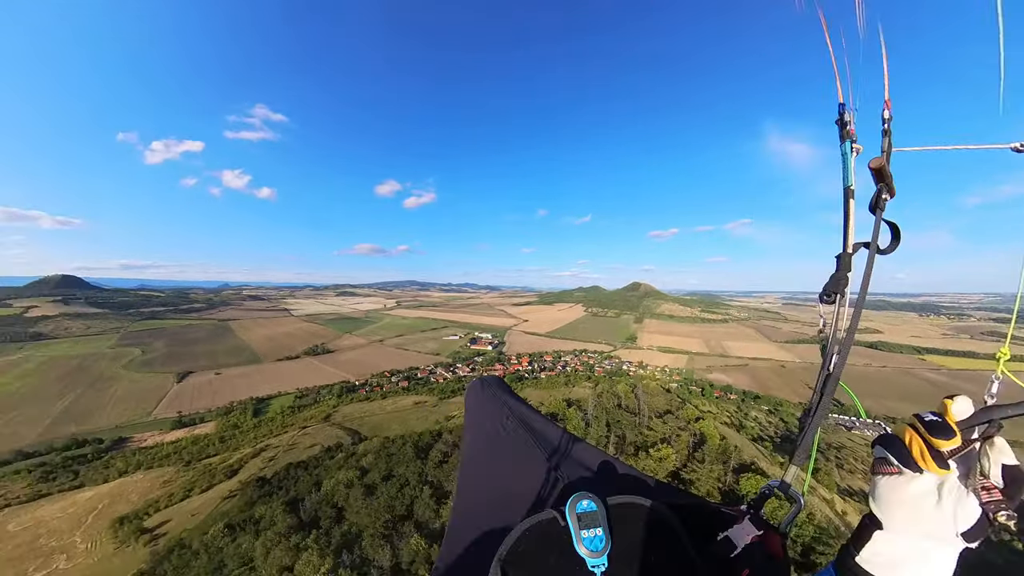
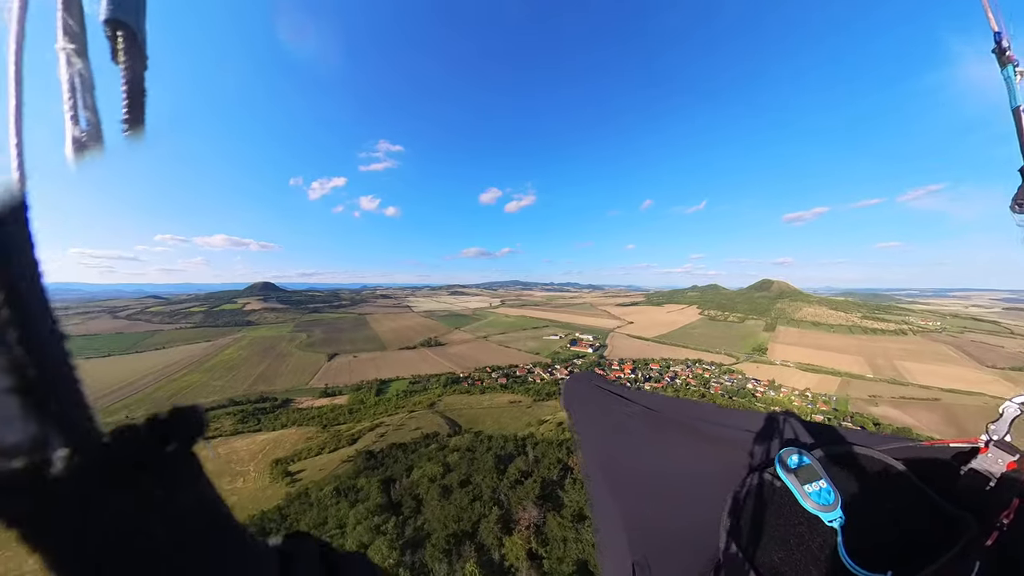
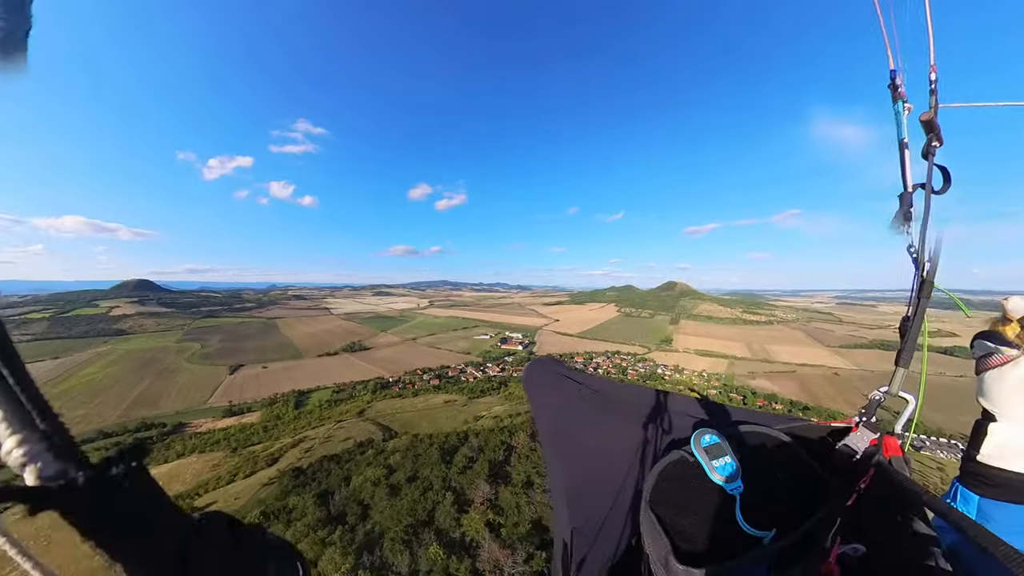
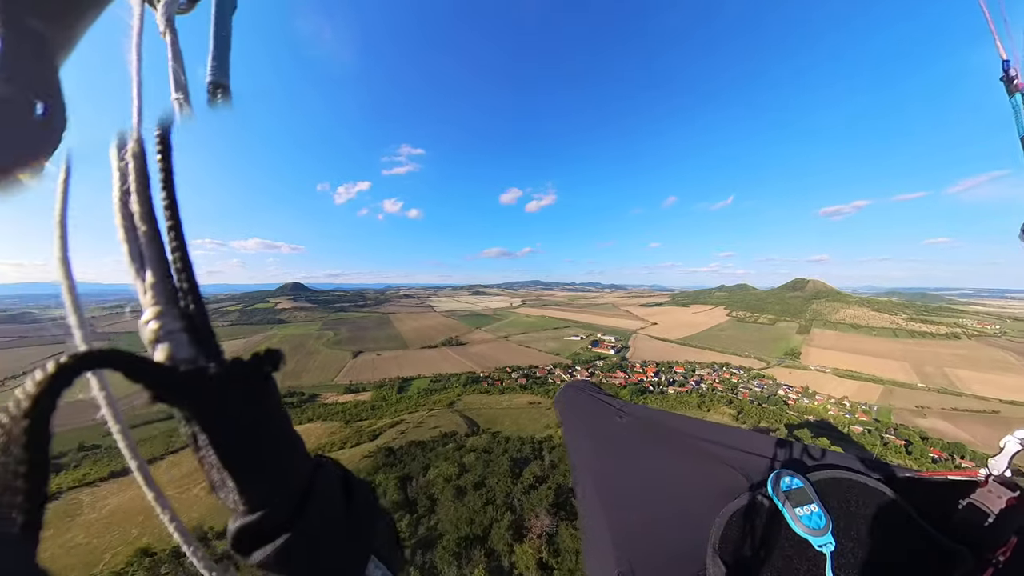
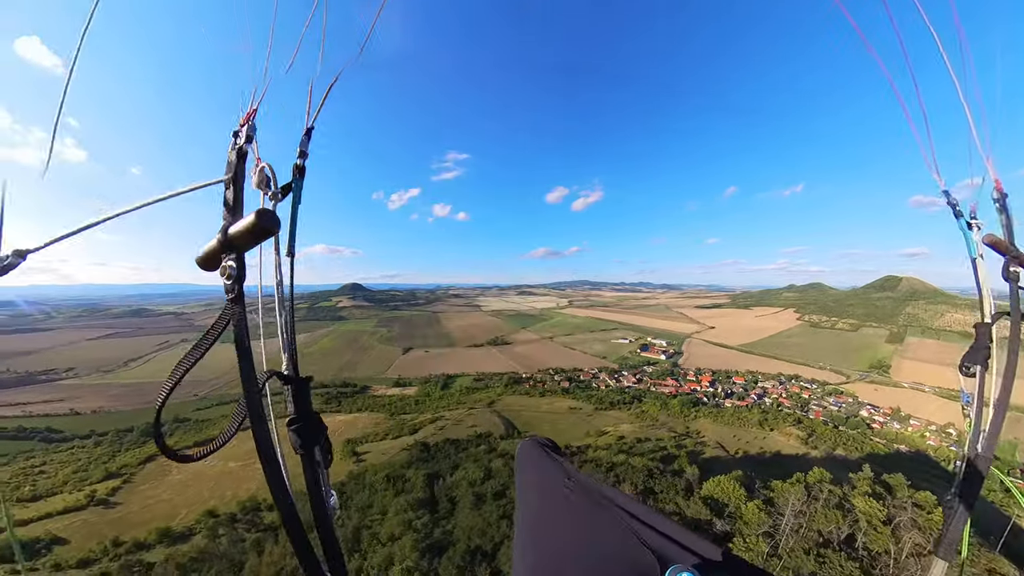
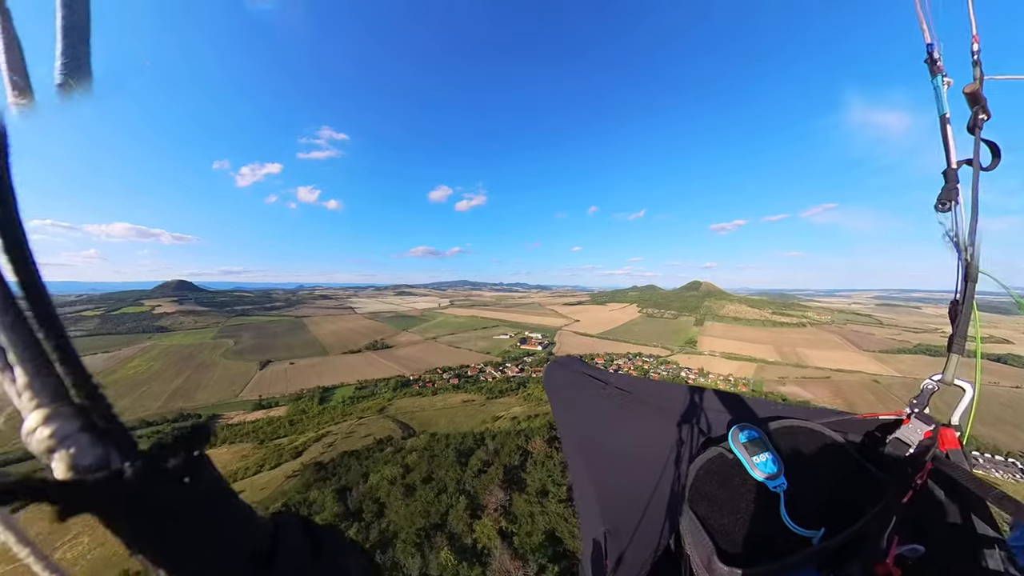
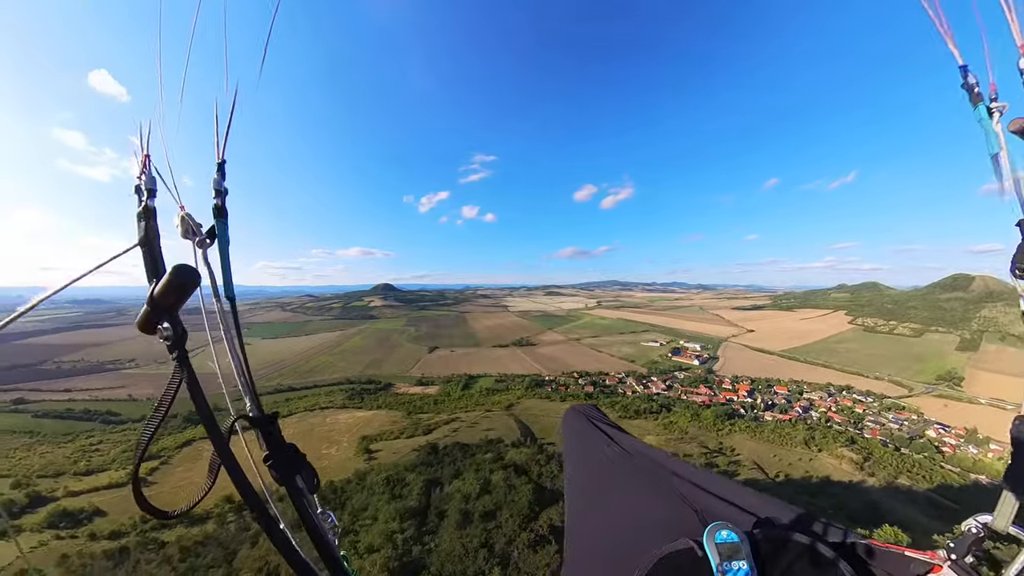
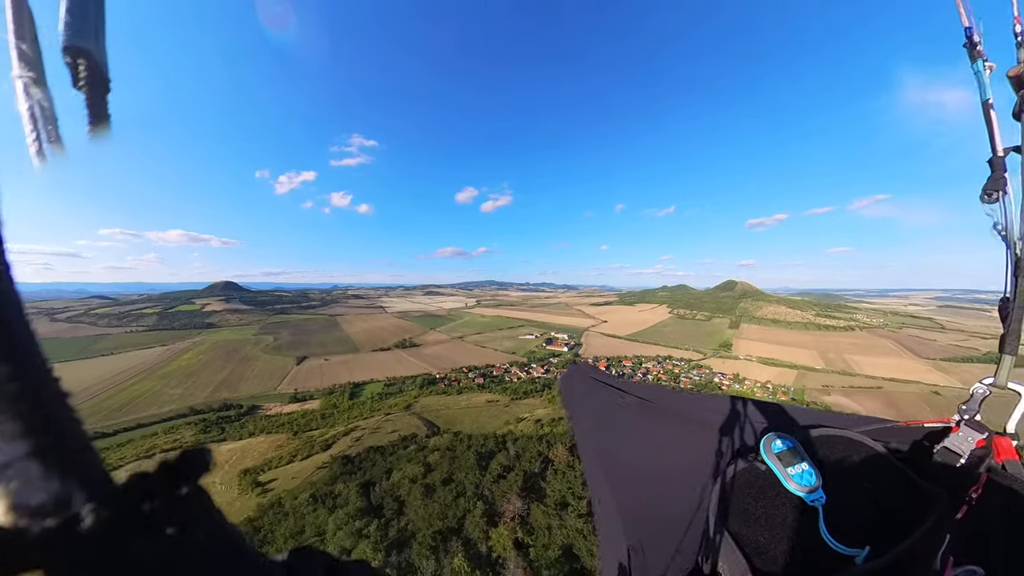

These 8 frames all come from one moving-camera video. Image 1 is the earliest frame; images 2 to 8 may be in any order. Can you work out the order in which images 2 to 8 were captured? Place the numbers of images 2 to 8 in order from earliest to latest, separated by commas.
3, 6, 8, 2, 4, 5, 7
